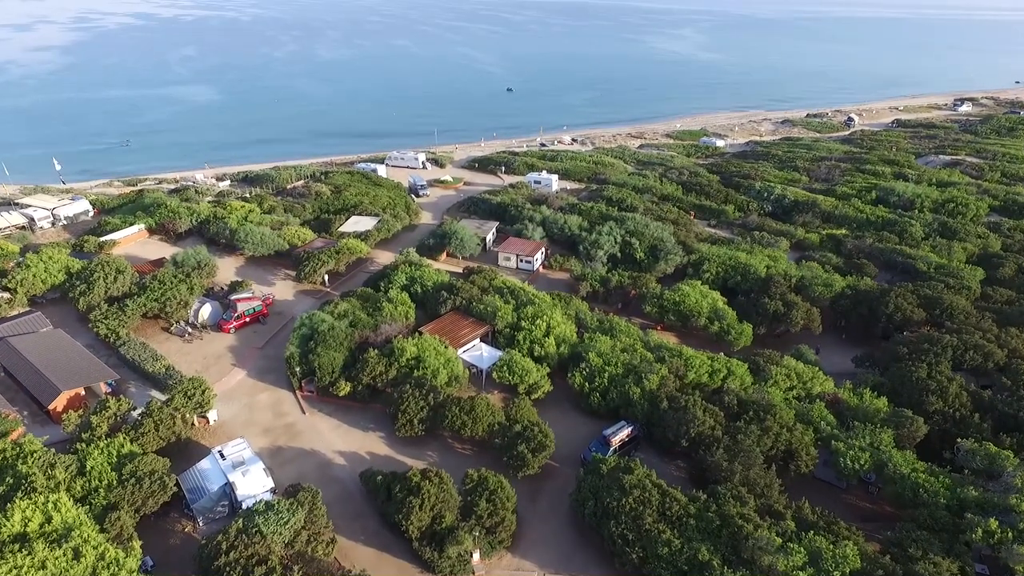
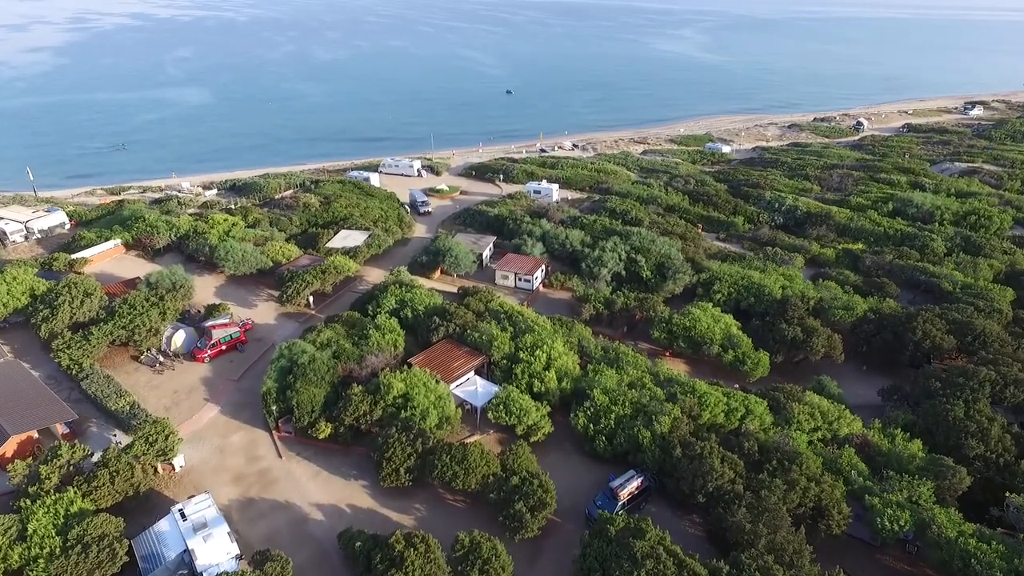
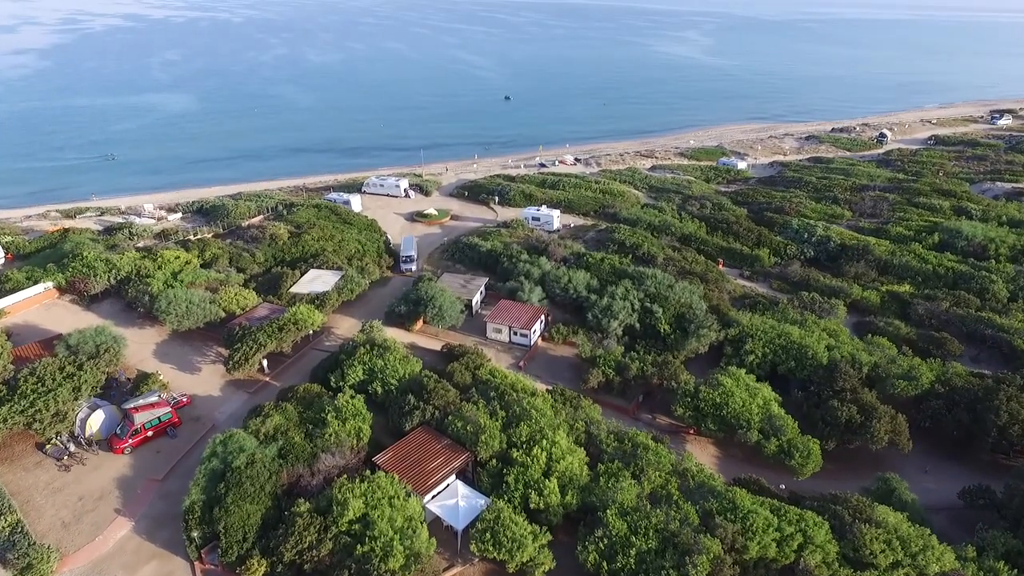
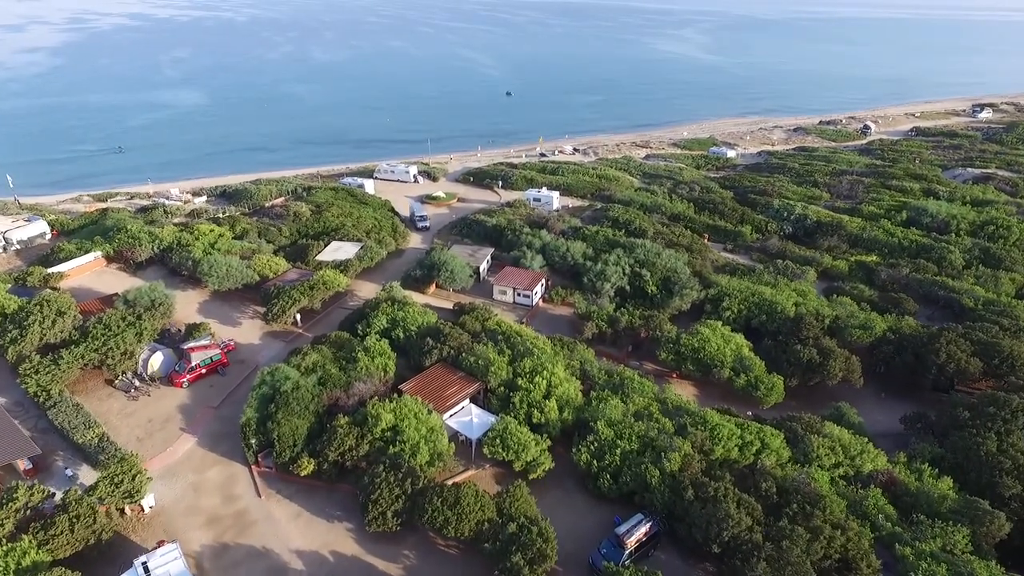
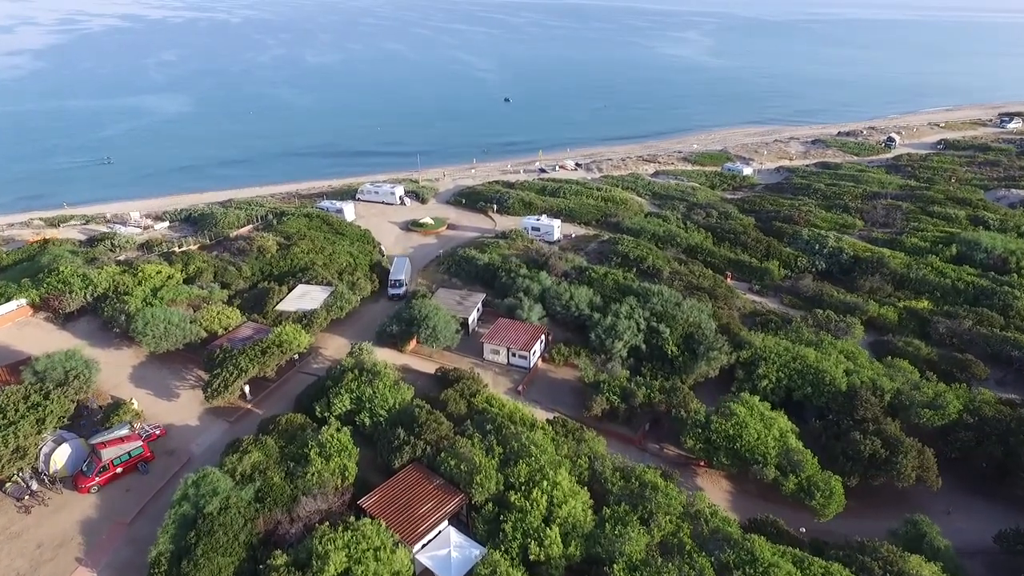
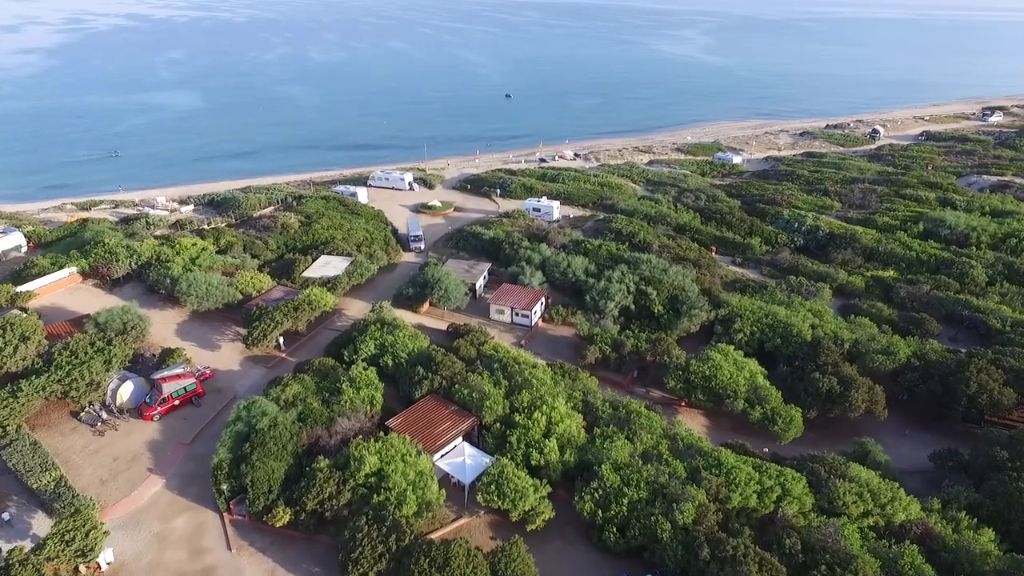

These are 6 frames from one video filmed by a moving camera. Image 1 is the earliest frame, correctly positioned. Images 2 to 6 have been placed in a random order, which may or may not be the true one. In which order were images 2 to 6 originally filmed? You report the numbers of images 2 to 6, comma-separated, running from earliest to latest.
2, 4, 6, 3, 5
